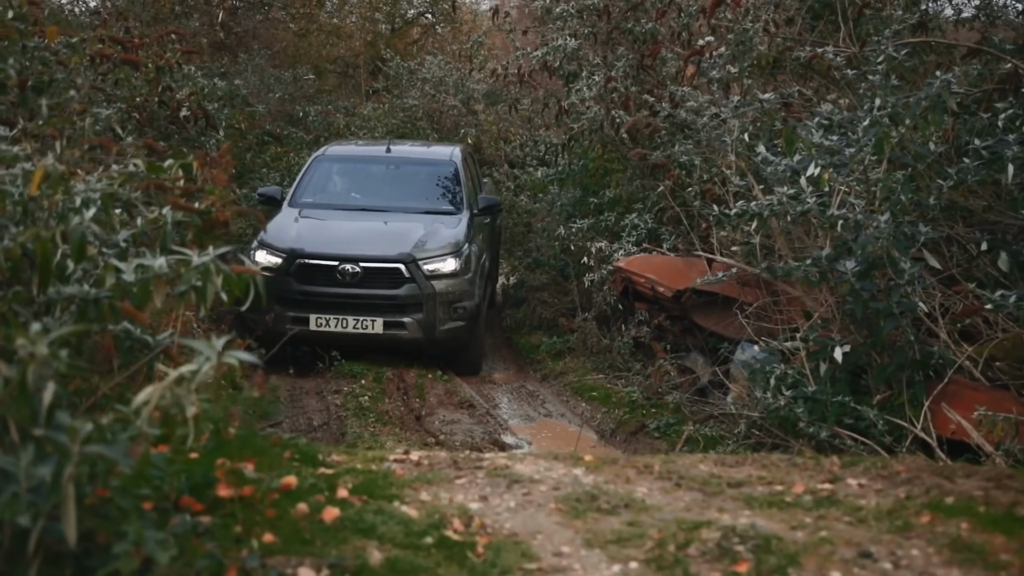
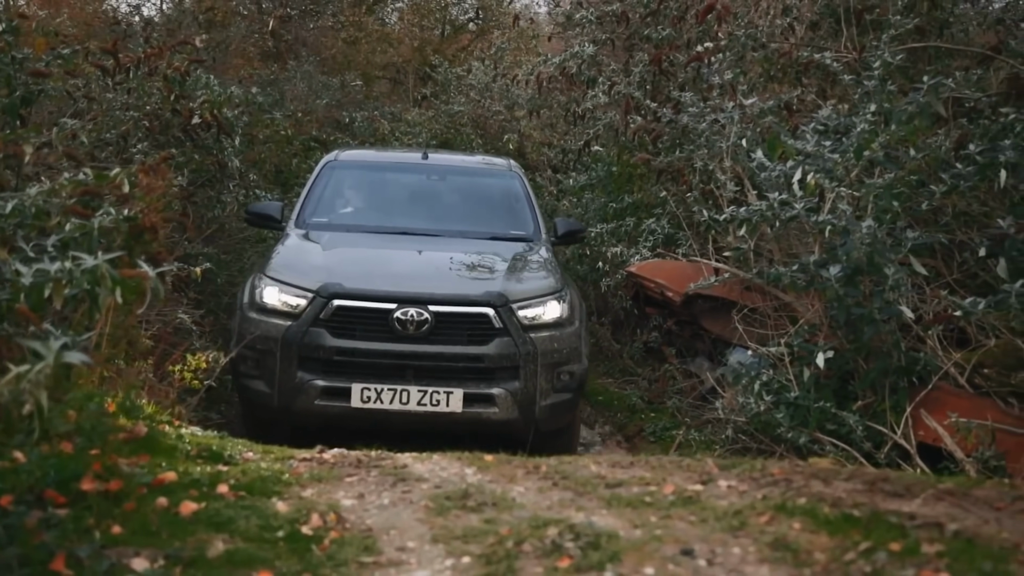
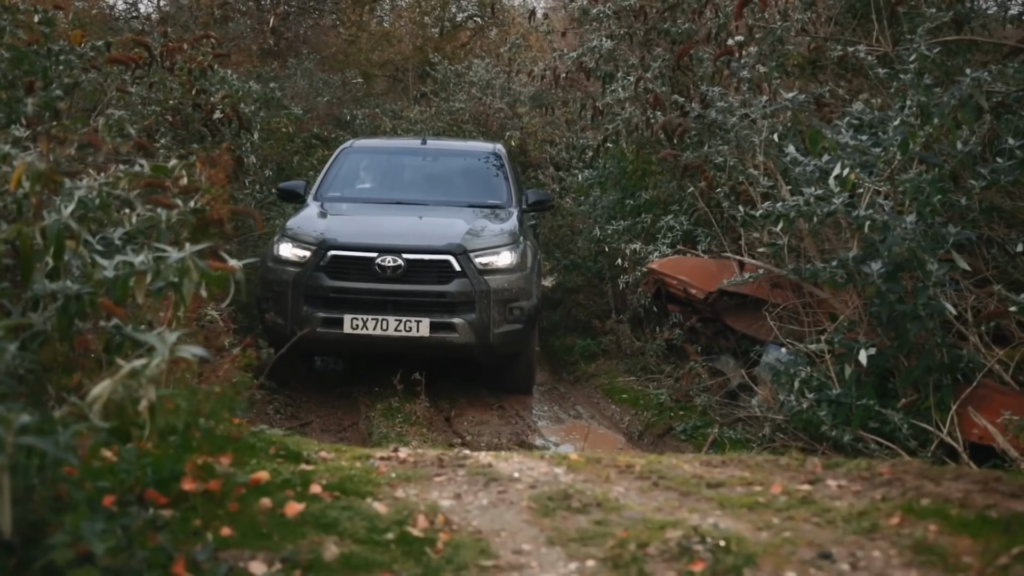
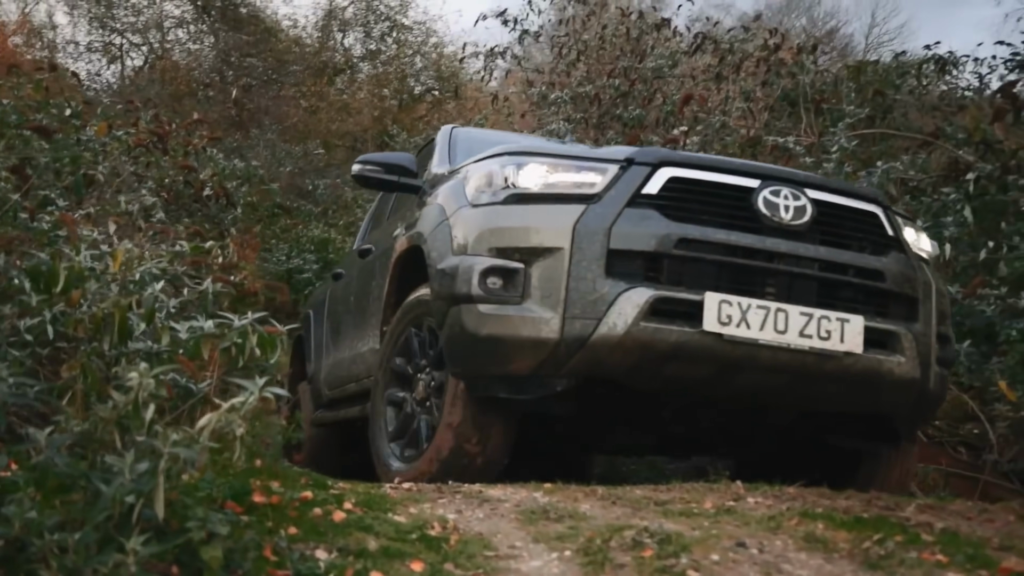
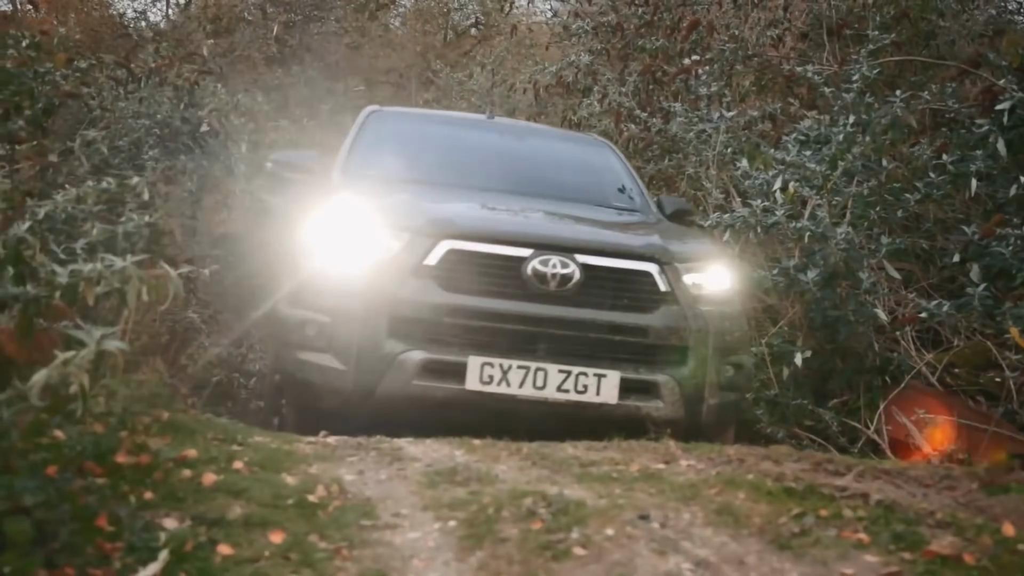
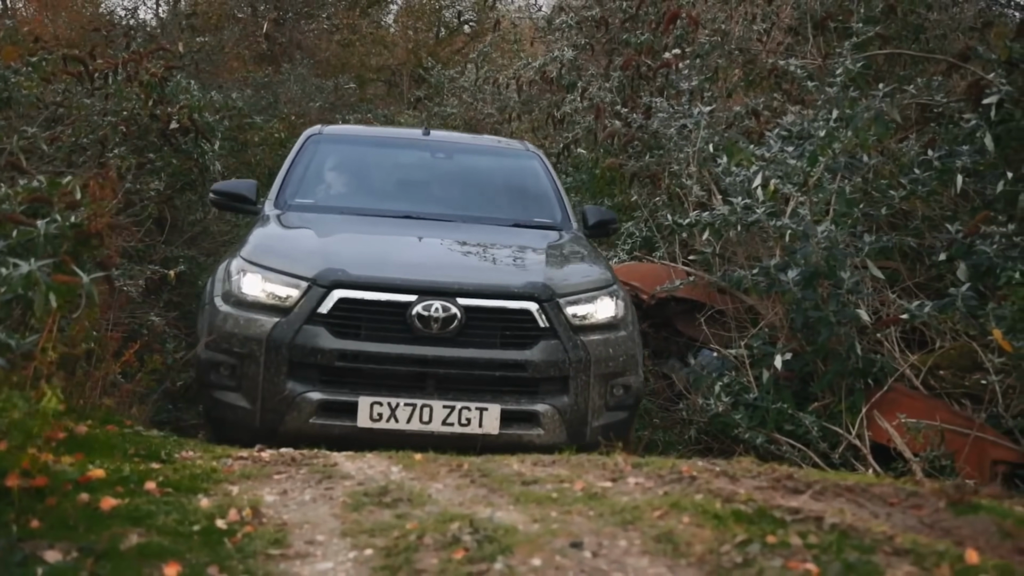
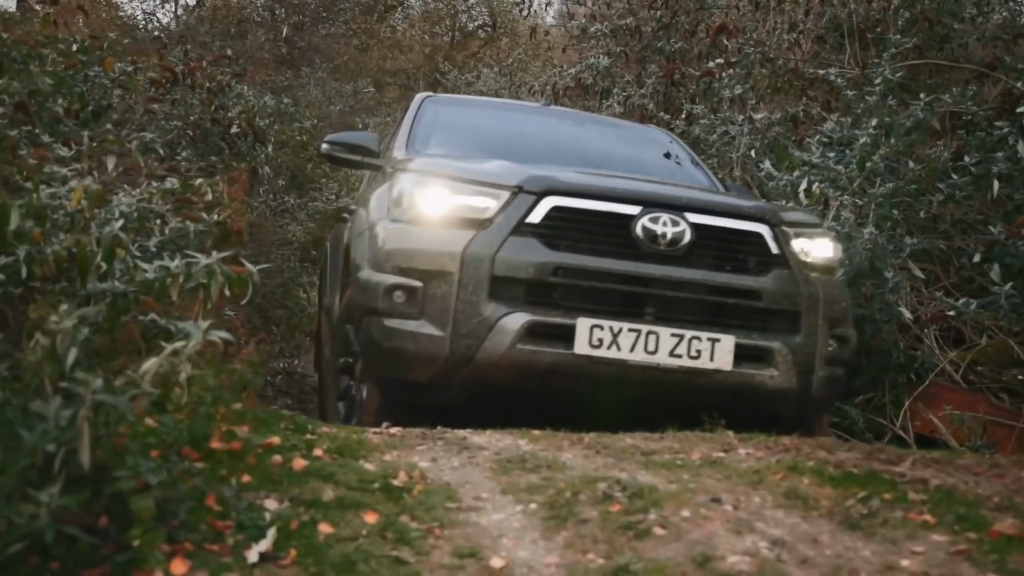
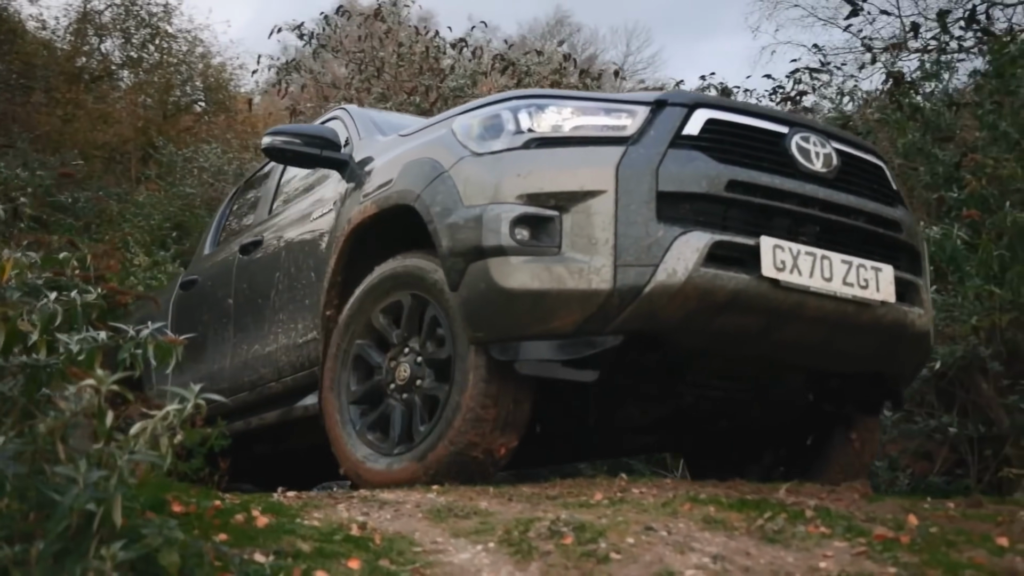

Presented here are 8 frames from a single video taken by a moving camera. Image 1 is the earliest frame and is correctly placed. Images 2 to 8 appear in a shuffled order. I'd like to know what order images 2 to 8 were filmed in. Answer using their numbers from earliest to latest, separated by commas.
3, 2, 6, 5, 7, 4, 8
